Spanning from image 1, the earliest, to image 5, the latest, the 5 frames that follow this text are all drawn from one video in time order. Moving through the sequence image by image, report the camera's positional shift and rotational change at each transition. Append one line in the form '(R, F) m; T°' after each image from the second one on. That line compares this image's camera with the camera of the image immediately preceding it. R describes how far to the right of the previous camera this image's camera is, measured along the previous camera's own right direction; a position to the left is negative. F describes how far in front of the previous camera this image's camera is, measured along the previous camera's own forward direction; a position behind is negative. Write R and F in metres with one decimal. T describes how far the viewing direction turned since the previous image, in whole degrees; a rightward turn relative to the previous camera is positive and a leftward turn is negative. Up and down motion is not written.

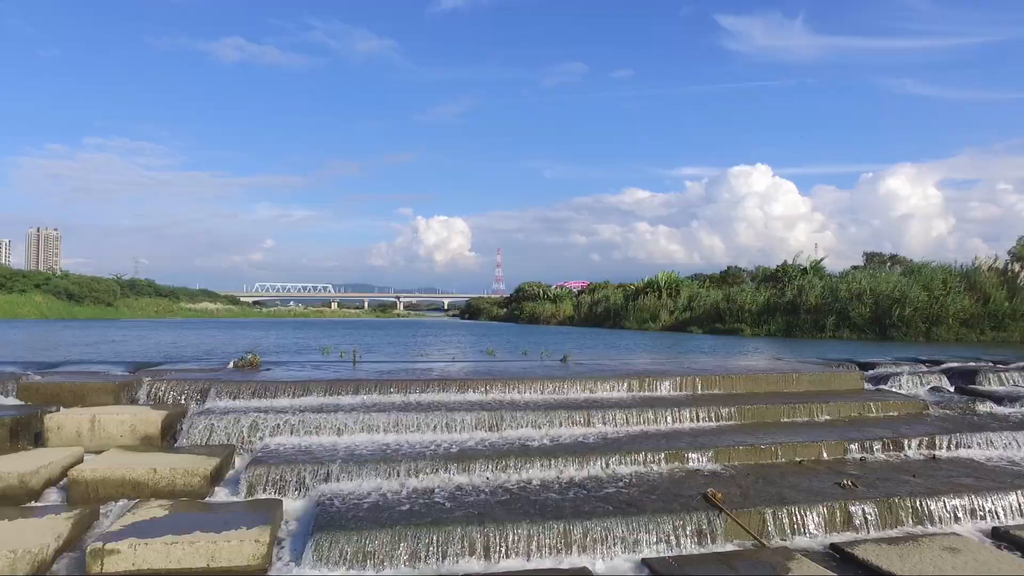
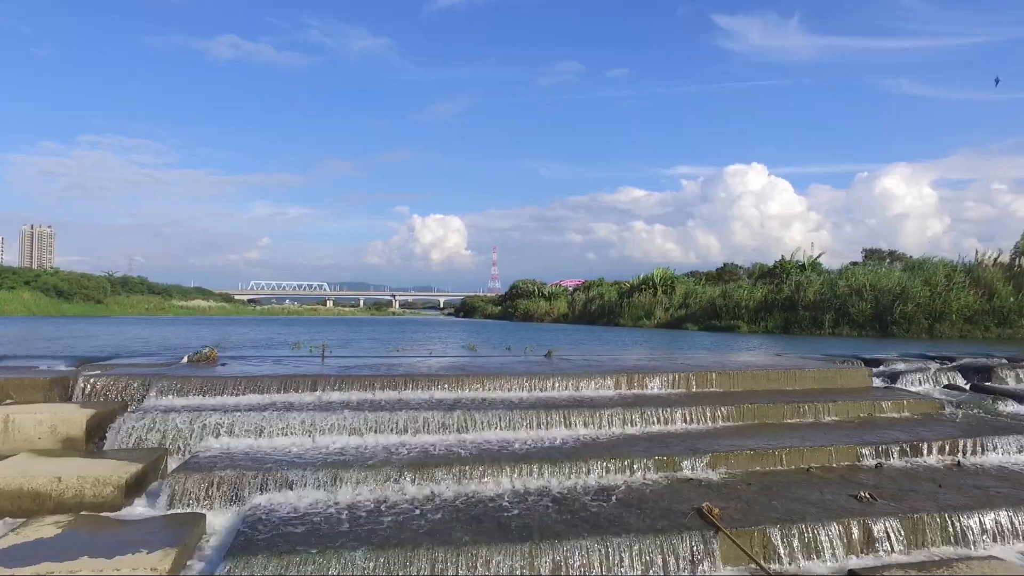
(+0.3, +1.1) m; 0°
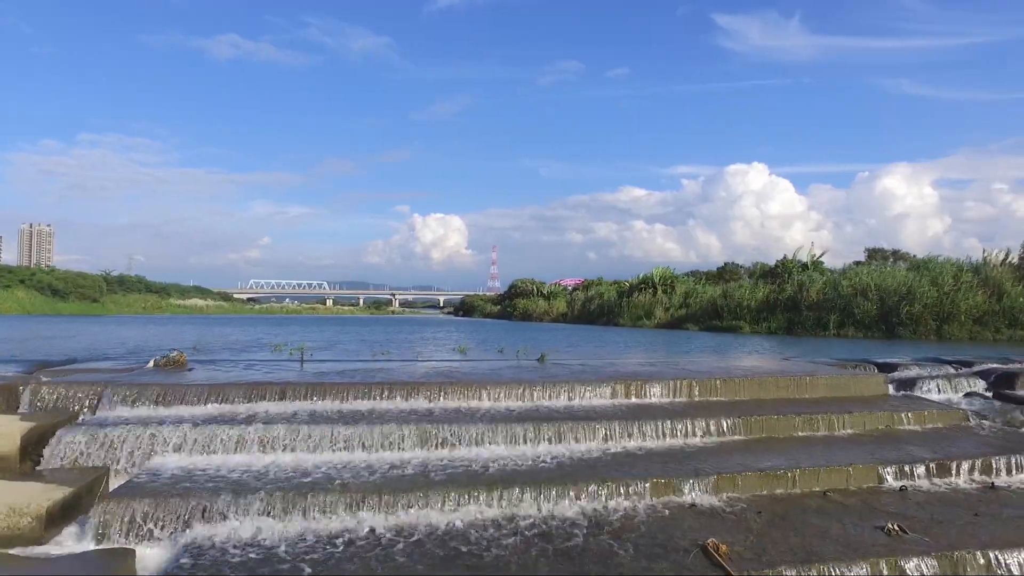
(+0.2, +0.9) m; 0°
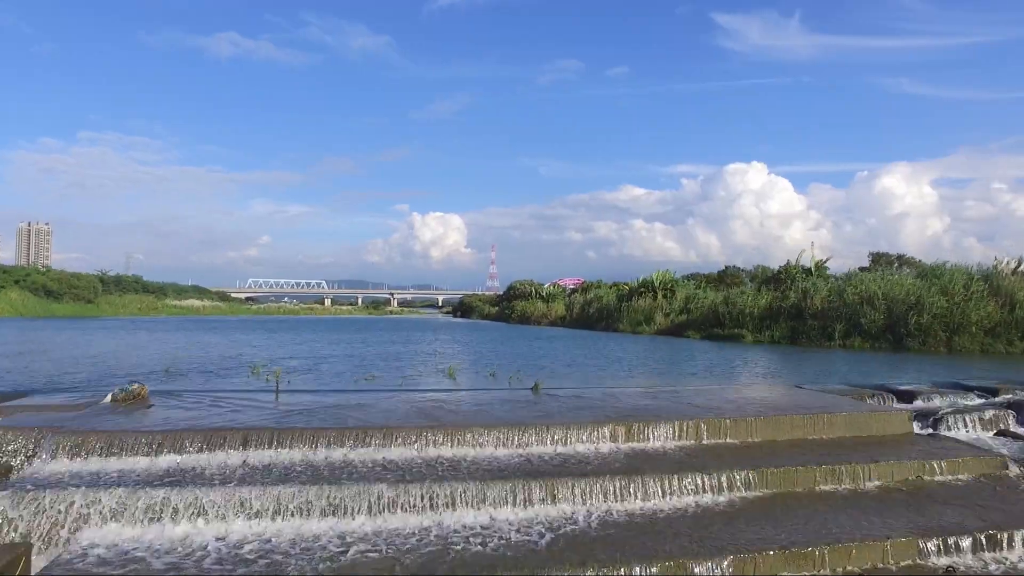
(+0.1, +1.0) m; 0°
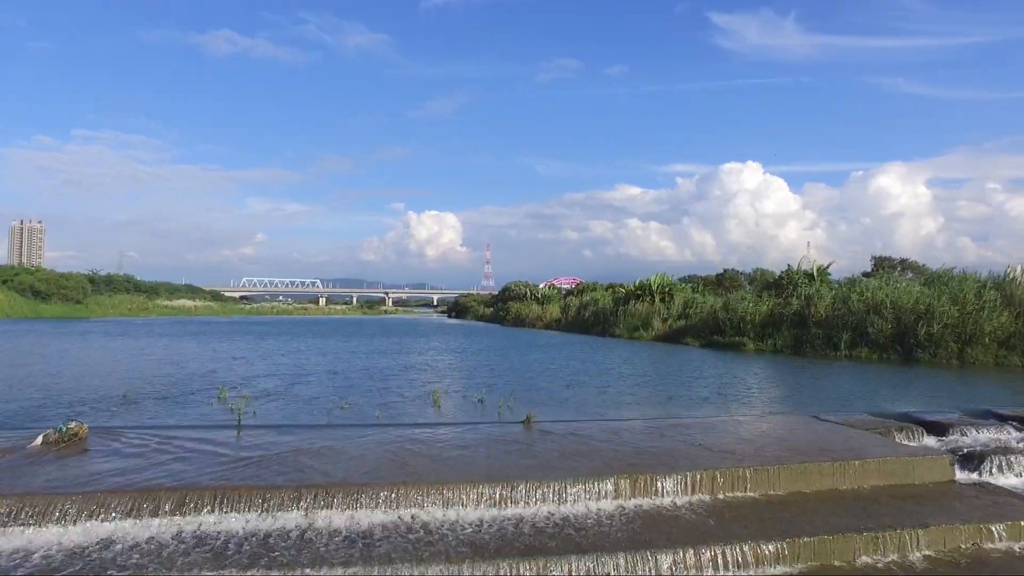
(+0.1, +1.3) m; 0°
